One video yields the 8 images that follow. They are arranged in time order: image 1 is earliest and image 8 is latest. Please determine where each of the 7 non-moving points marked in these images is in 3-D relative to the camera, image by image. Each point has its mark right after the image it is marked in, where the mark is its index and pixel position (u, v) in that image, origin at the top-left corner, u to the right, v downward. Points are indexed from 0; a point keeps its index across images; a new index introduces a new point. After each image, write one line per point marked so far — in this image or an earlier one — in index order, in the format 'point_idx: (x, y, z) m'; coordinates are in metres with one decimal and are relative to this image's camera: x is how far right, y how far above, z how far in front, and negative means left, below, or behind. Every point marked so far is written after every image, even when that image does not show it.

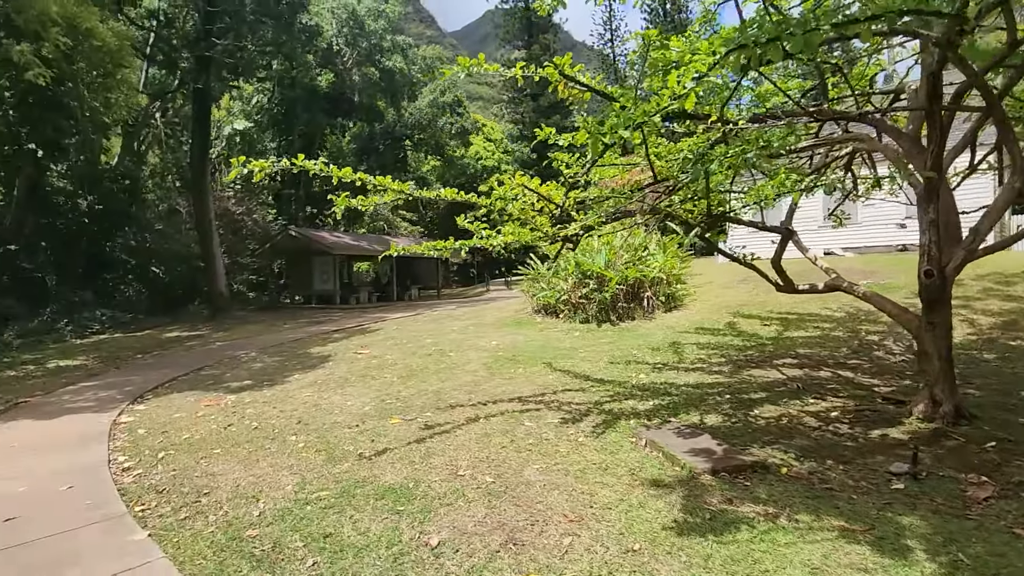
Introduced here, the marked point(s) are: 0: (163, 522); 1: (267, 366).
0: (-2.3, -1.5, +3.5) m
1: (-4.1, -1.3, +9.0) m
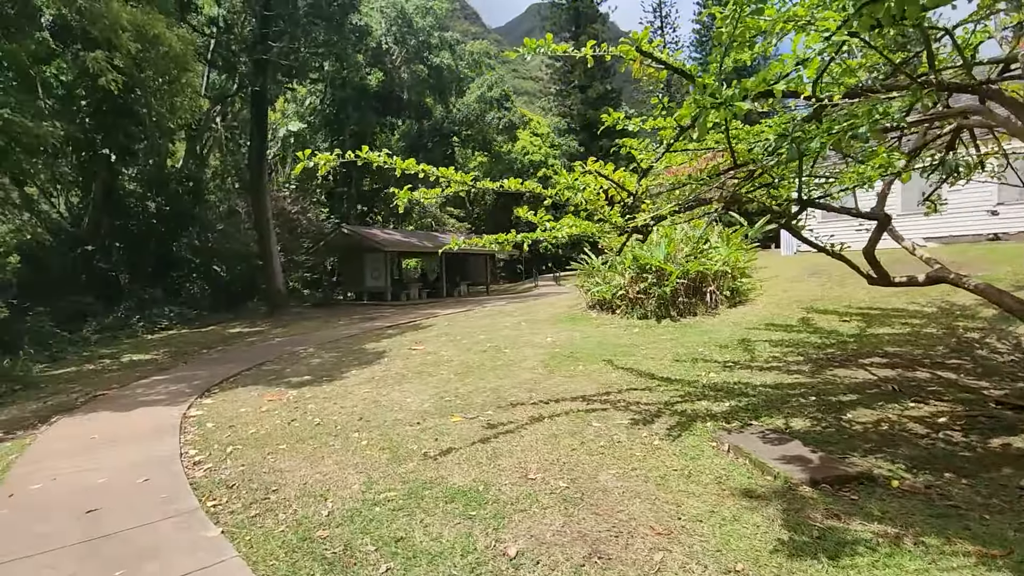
0: (-1.8, -1.5, +3.5) m
1: (-3.2, -1.3, +9.1) m
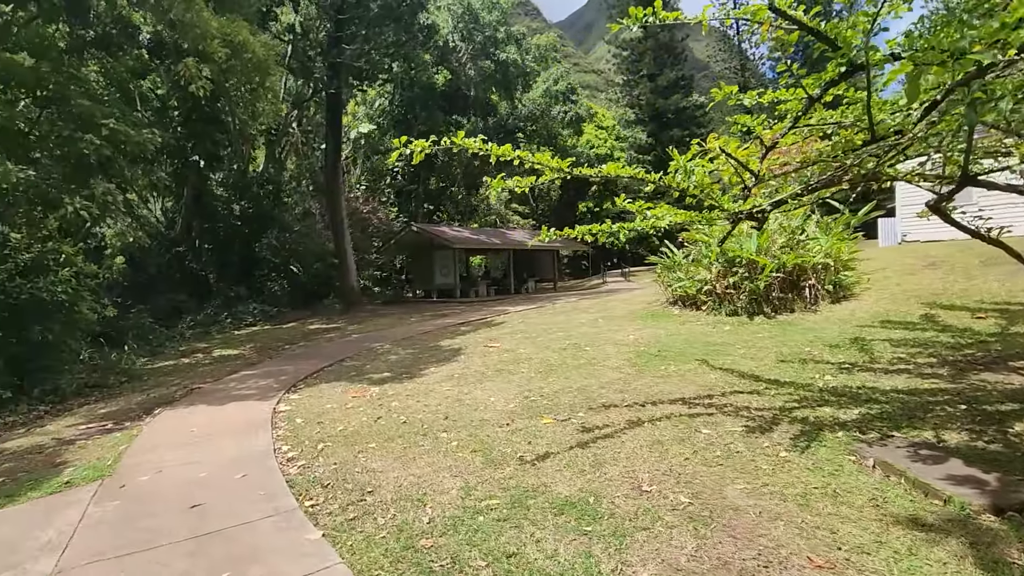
0: (-1.1, -1.5, +3.4) m
1: (-1.9, -1.2, +9.1) m
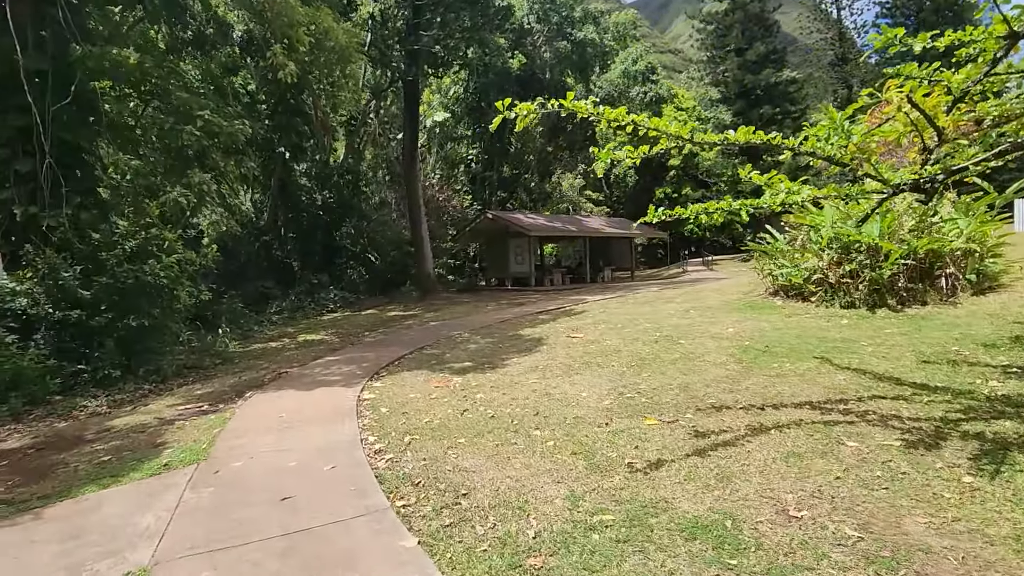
0: (-0.5, -1.4, +3.1) m
1: (-0.5, -1.0, +8.8) m
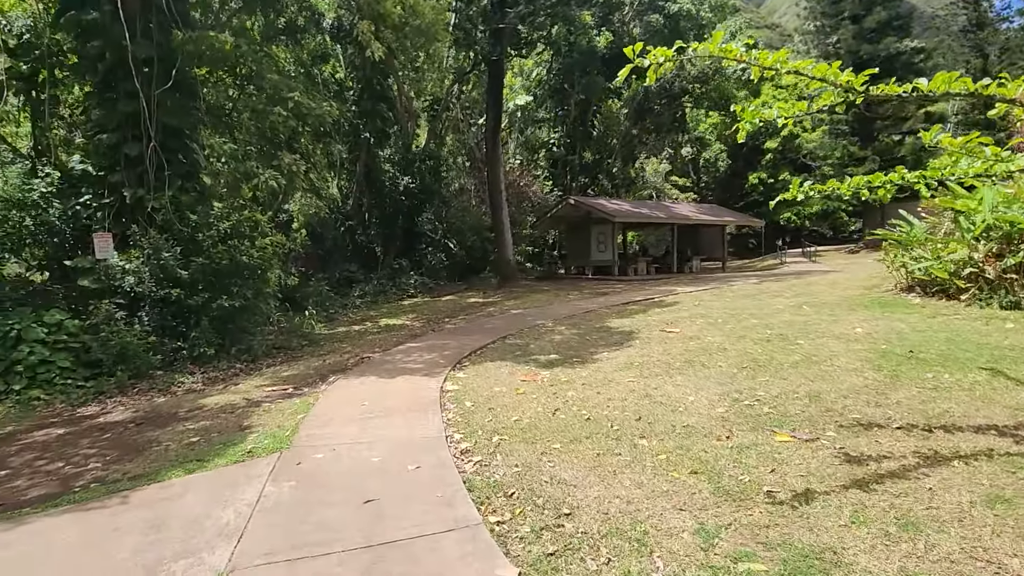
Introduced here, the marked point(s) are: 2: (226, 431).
0: (+0.1, -1.3, +2.6) m
1: (+0.9, -0.8, +8.3) m
2: (-2.6, -1.3, +4.9) m
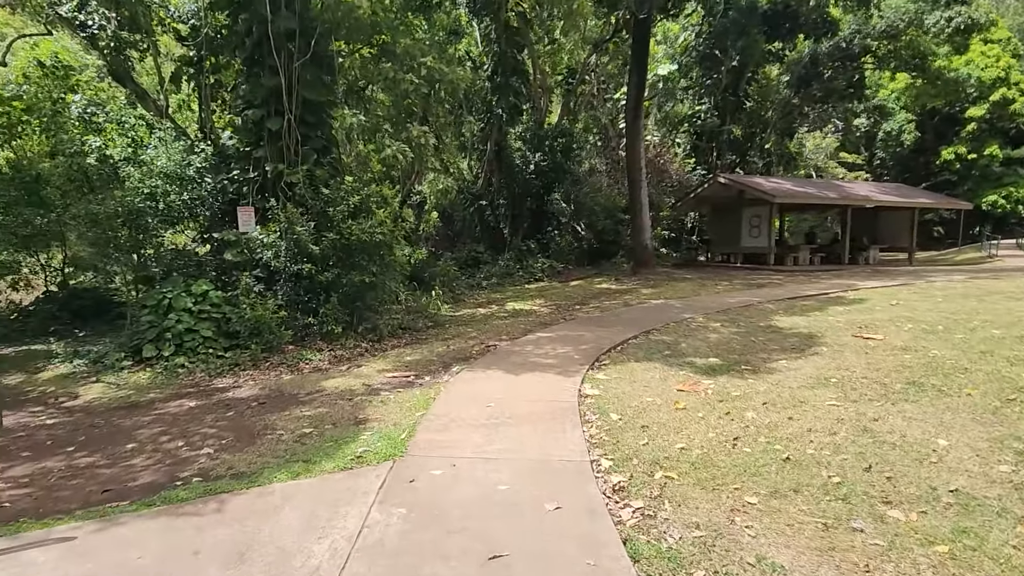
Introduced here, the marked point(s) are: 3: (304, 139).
0: (+0.7, -1.3, +1.6) m
1: (+2.8, -0.7, +6.9) m
2: (-1.4, -1.1, +4.4) m
3: (-3.4, +2.4, +8.6) m
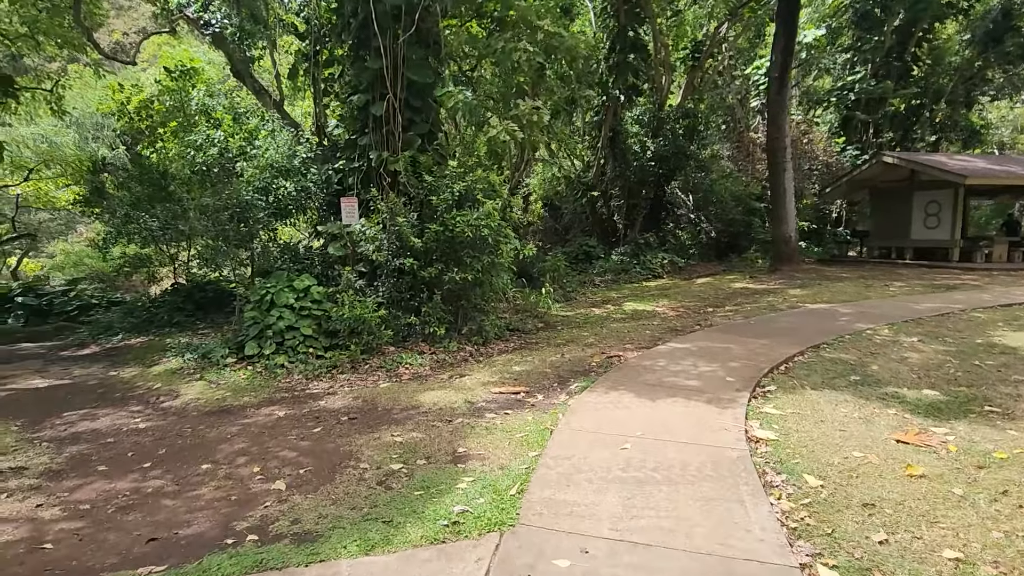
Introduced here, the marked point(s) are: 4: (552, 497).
0: (+1.0, -1.3, +0.3) m
1: (+4.1, -0.7, +5.1) m
2: (-0.5, -1.1, +3.5) m
3: (-1.5, +2.5, +8.0) m
4: (+0.2, -1.1, +2.9) m
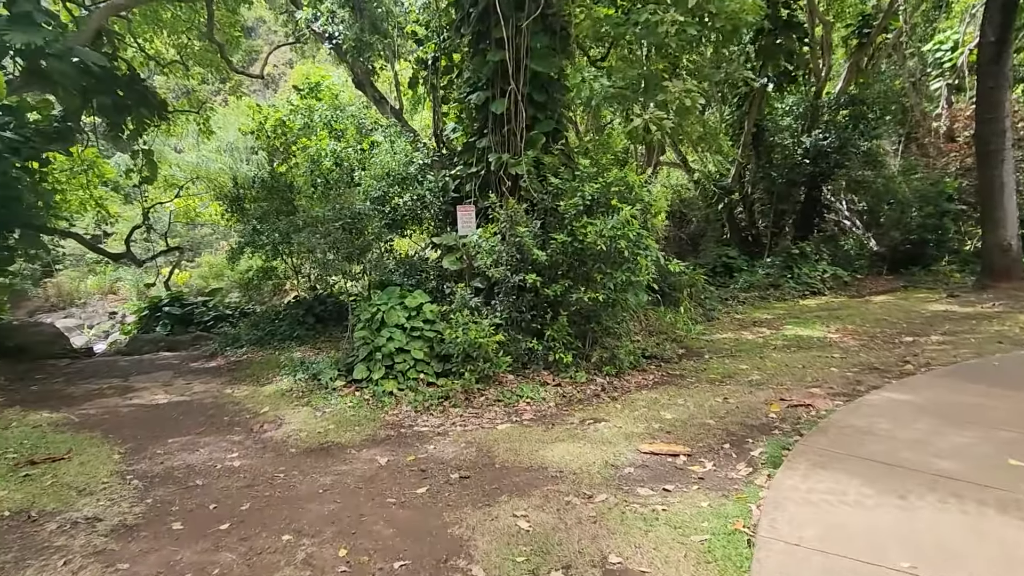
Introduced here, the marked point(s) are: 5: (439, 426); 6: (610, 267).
0: (+1.1, -1.5, -1.0) m
1: (+5.2, -1.0, +3.1) m
2: (+0.3, -1.3, +2.4) m
3: (+0.3, +2.2, +7.1) m
4: (+0.9, -1.3, +1.6) m
5: (-0.7, -1.3, +4.9) m
6: (+1.1, +0.3, +6.1) m
